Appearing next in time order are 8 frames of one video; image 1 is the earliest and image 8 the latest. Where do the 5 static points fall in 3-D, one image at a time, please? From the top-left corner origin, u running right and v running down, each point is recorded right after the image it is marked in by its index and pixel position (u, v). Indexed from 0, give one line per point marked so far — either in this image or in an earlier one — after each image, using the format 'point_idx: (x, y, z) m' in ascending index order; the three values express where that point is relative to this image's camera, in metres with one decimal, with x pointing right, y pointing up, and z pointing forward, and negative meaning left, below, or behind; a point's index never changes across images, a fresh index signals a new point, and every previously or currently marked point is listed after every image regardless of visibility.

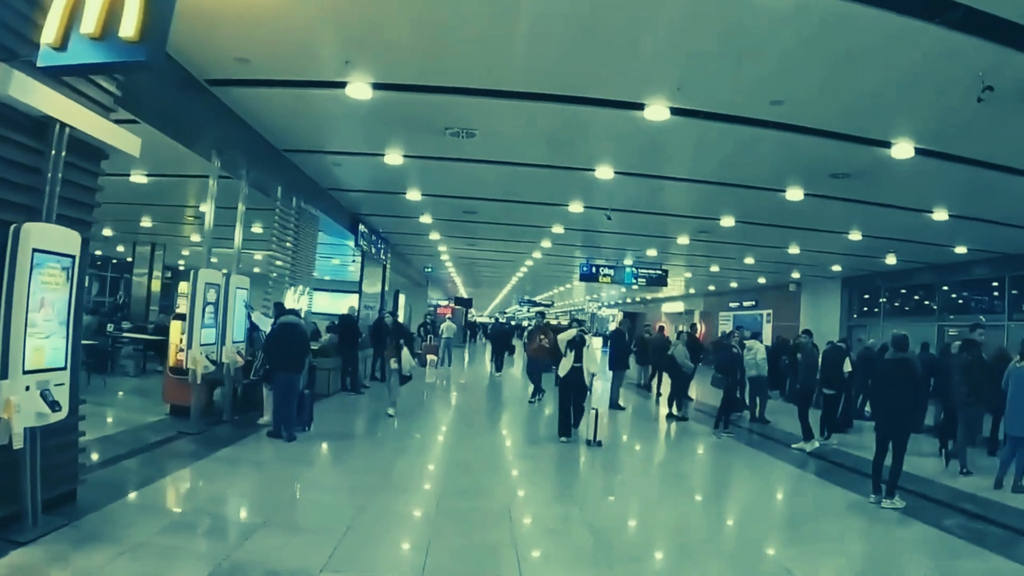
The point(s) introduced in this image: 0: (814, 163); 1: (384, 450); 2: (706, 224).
0: (+2.8, +1.2, +8.7) m
1: (-1.3, -1.7, +9.5) m
2: (+2.2, +0.8, +10.9) m
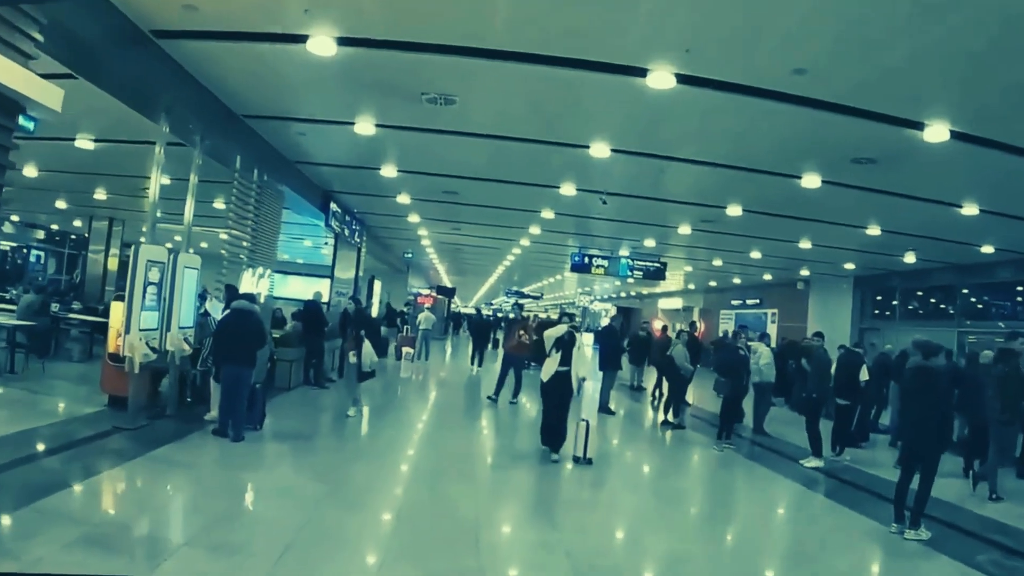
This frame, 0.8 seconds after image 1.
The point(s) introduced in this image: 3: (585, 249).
0: (+2.6, +1.2, +7.7) m
1: (-1.5, -1.6, +8.6) m
2: (+2.1, +0.8, +10.0) m
3: (+1.0, +0.5, +12.4) m
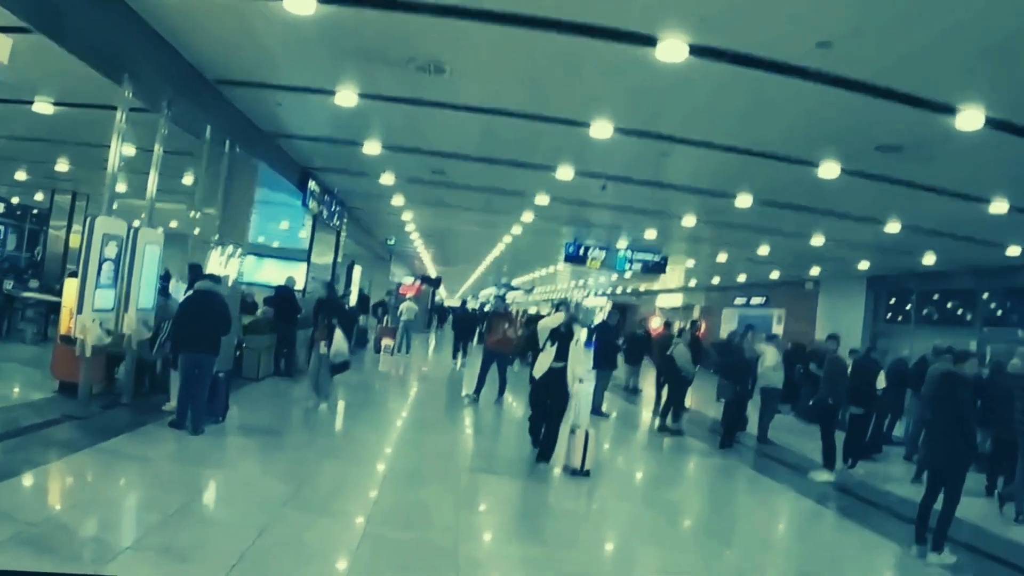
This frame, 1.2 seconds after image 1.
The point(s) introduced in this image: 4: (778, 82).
0: (+2.6, +1.2, +7.1) m
1: (-1.6, -1.4, +7.9) m
2: (+2.0, +0.9, +9.3) m
3: (+0.9, +0.6, +11.8) m
4: (+1.8, +1.4, +6.5) m
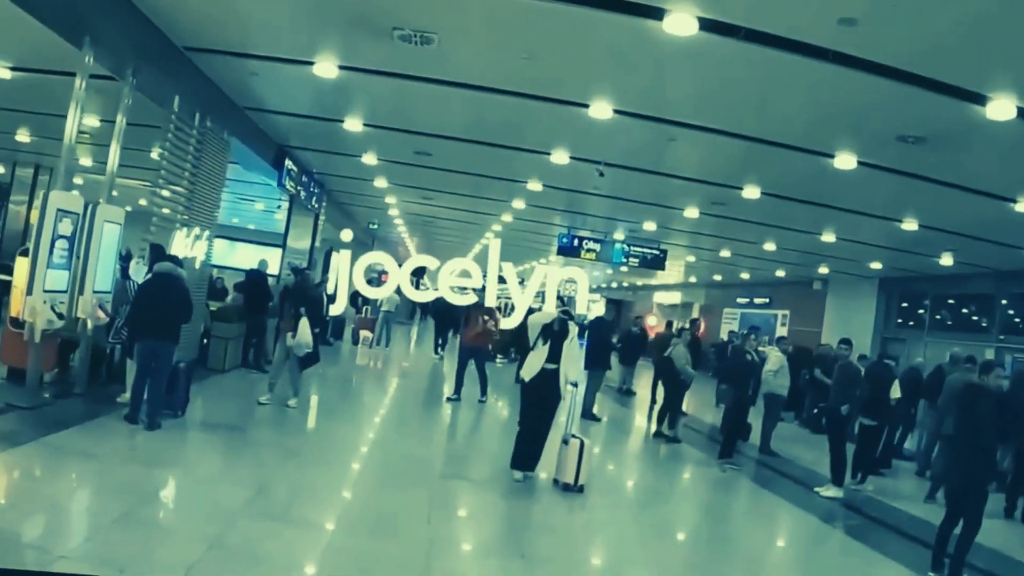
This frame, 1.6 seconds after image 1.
0: (+2.5, +1.2, +6.5) m
1: (-1.8, -1.3, +7.3) m
2: (+1.9, +0.9, +8.8) m
3: (+0.8, +0.7, +11.2) m
4: (+1.8, +1.4, +5.9) m
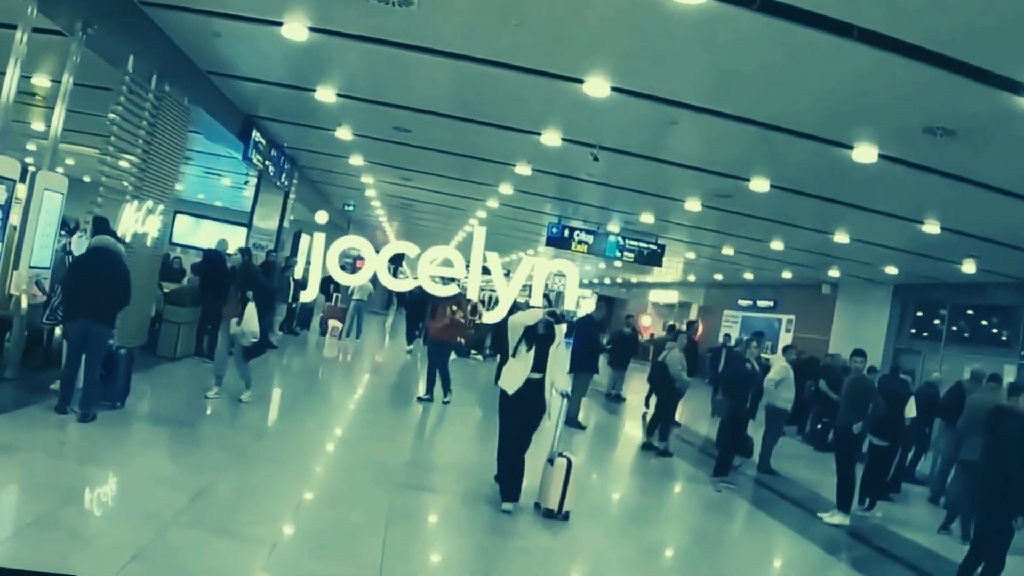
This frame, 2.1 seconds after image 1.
0: (+2.4, +1.2, +5.8) m
1: (-1.9, -1.2, +6.6) m
2: (+1.8, +0.9, +8.1) m
3: (+0.6, +0.7, +10.5) m
4: (+1.7, +1.4, +5.2) m
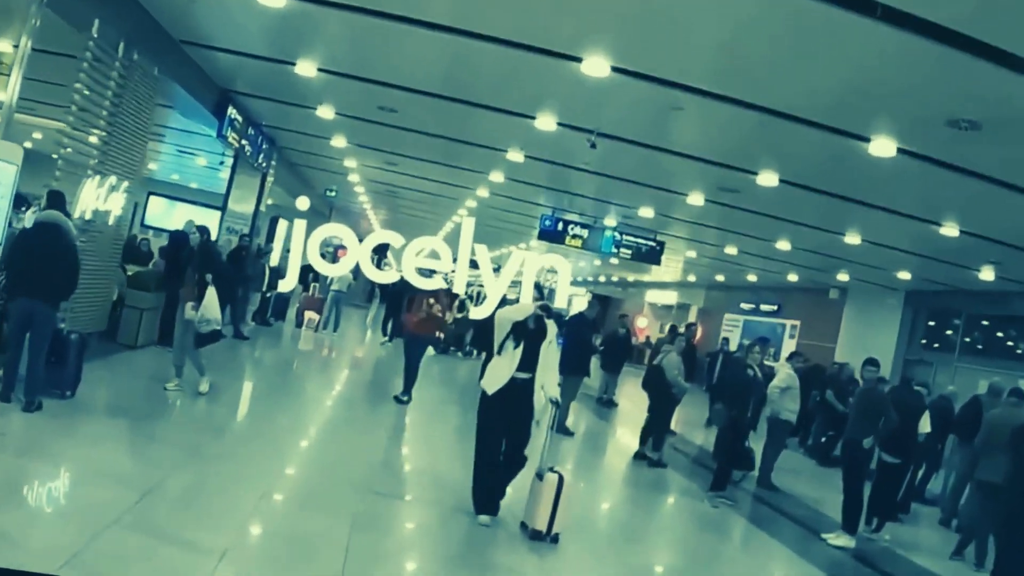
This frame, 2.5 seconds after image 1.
0: (+2.4, +1.1, +5.4) m
1: (-2.1, -1.1, +6.2) m
2: (+1.8, +0.9, +7.6) m
3: (+0.6, +0.8, +10.1) m
4: (+1.7, +1.4, +4.8) m
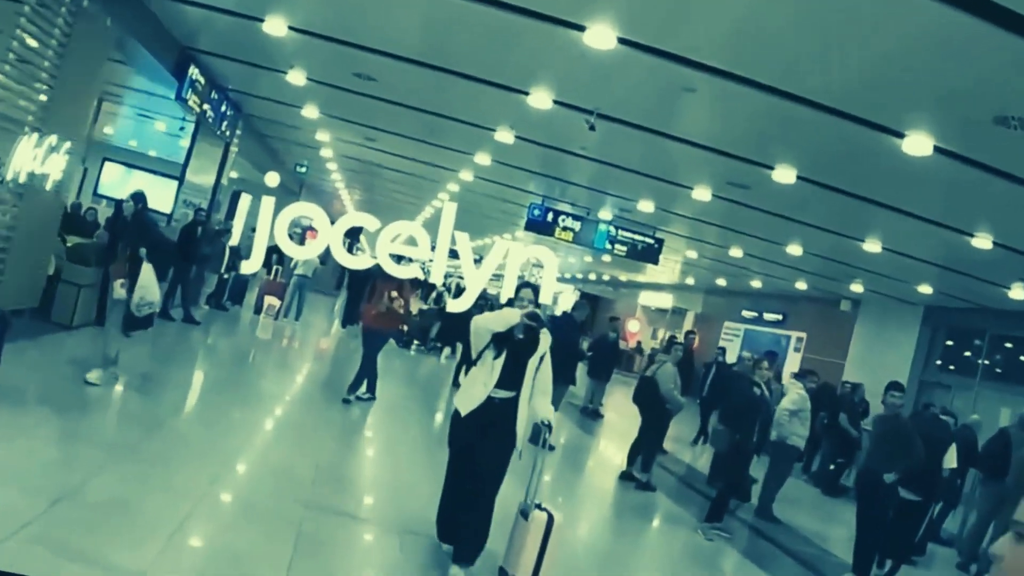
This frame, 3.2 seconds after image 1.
0: (+2.3, +1.0, +4.7) m
1: (-2.2, -1.0, +5.5) m
2: (+1.7, +0.8, +7.0) m
3: (+0.4, +0.8, +9.4) m
4: (+1.6, +1.3, +4.1) m
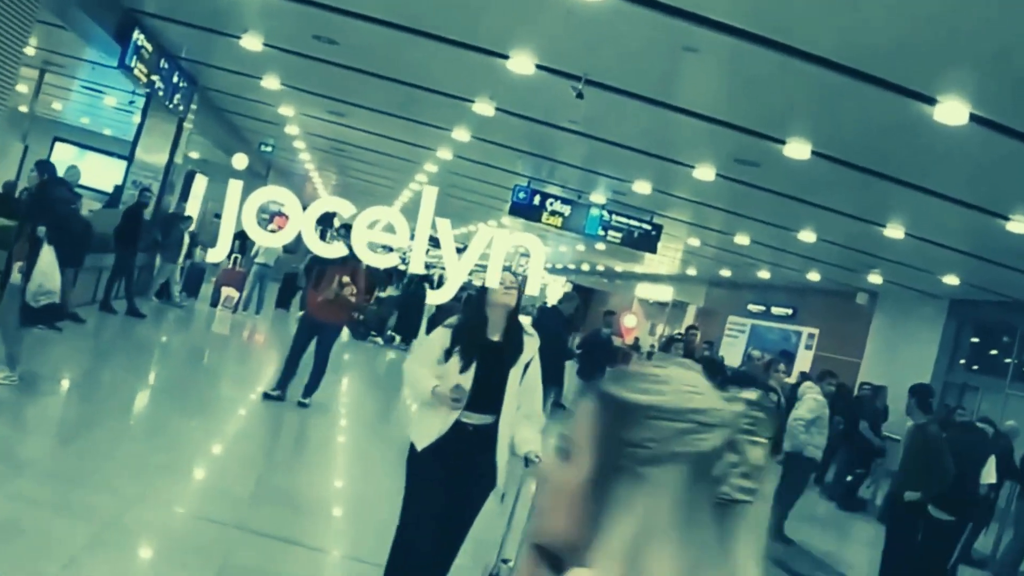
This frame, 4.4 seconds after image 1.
0: (+2.2, +1.1, +4.1) m
1: (-2.3, -0.9, +4.9) m
2: (+1.6, +0.9, +6.3) m
3: (+0.3, +0.9, +8.8) m
4: (+1.5, +1.4, +3.5) m
